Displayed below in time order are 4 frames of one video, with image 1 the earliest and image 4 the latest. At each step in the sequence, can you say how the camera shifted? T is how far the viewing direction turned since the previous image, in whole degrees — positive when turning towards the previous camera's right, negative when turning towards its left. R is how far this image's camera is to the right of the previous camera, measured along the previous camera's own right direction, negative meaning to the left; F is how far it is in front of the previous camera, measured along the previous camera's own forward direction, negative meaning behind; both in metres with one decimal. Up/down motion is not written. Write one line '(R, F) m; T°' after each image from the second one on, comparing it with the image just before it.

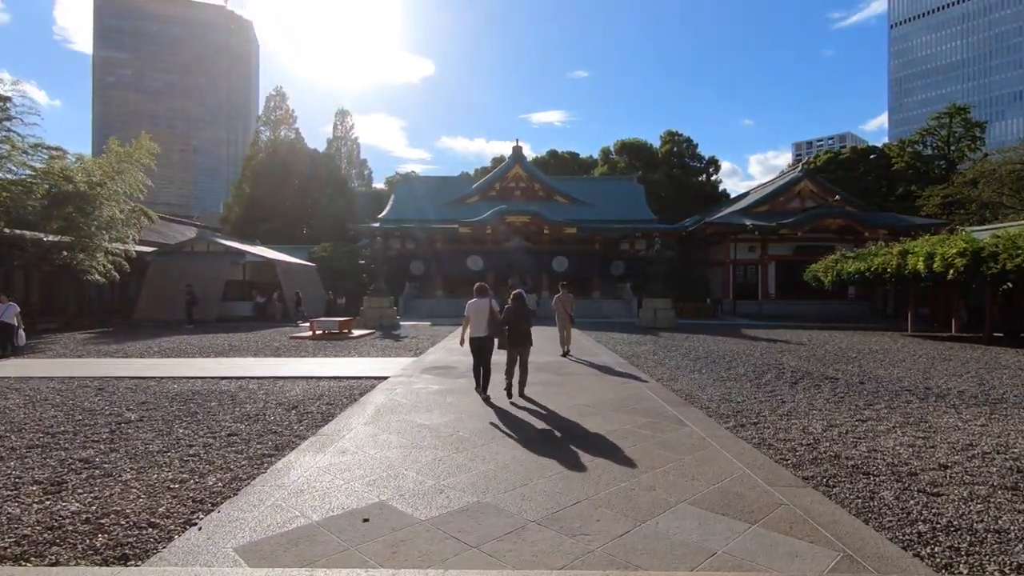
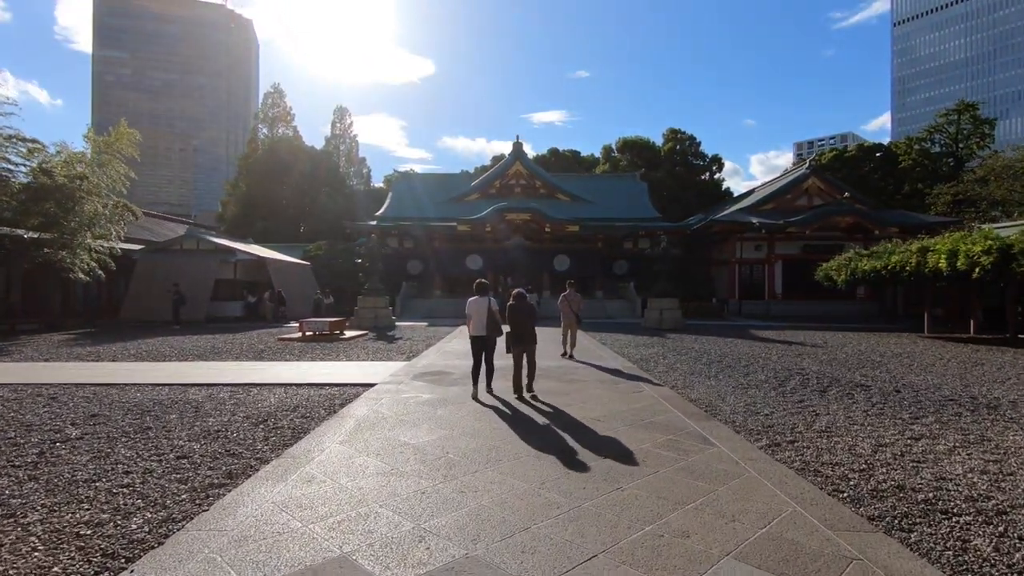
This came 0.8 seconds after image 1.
(0.0, +0.8) m; 0°
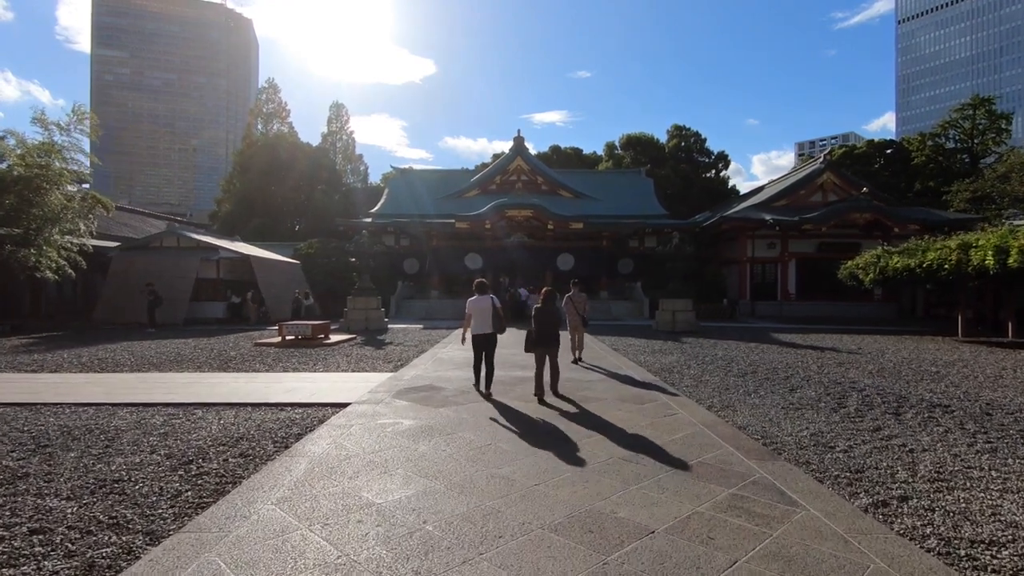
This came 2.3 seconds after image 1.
(0.0, +1.4) m; 0°
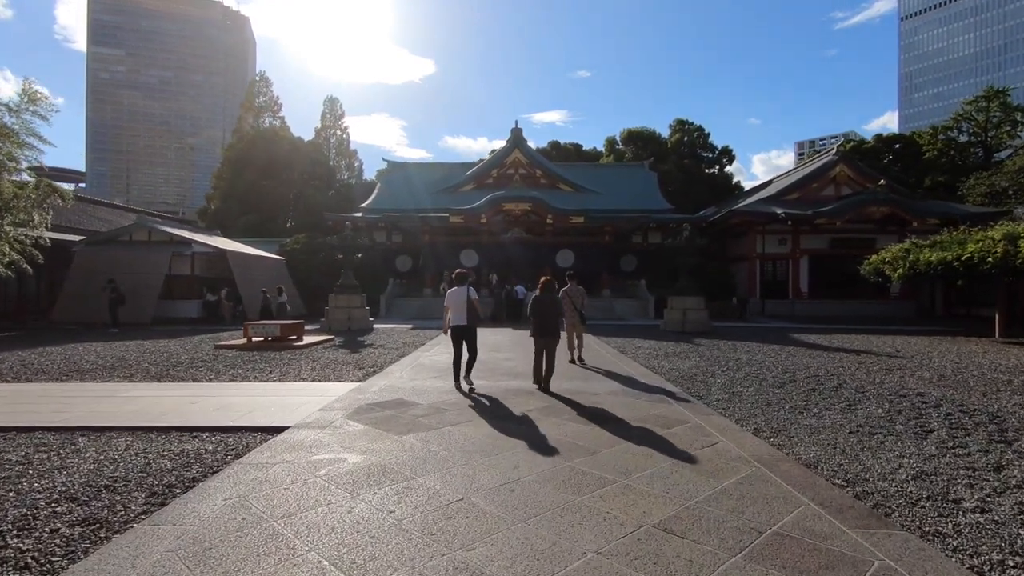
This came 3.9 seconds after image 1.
(+0.1, +1.5) m; 0°
